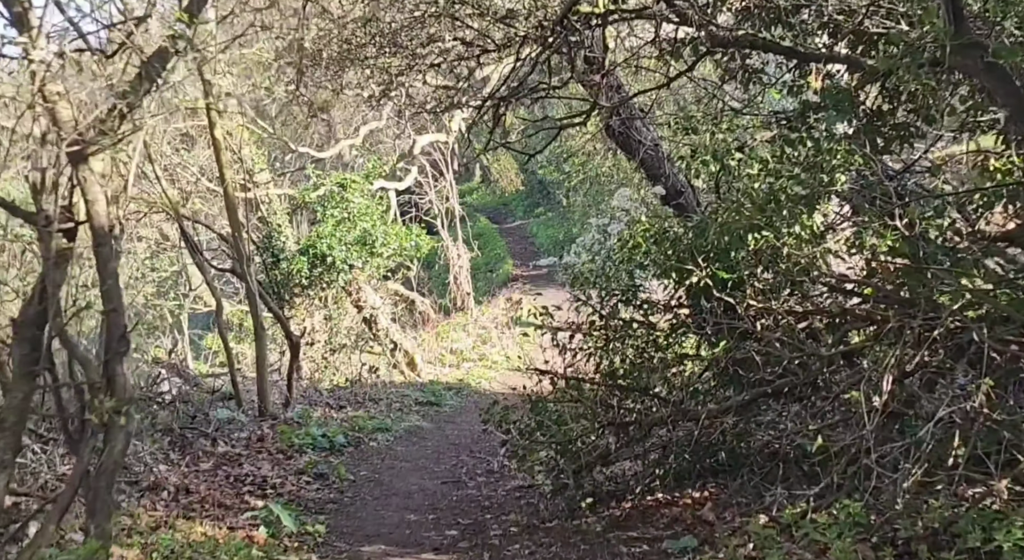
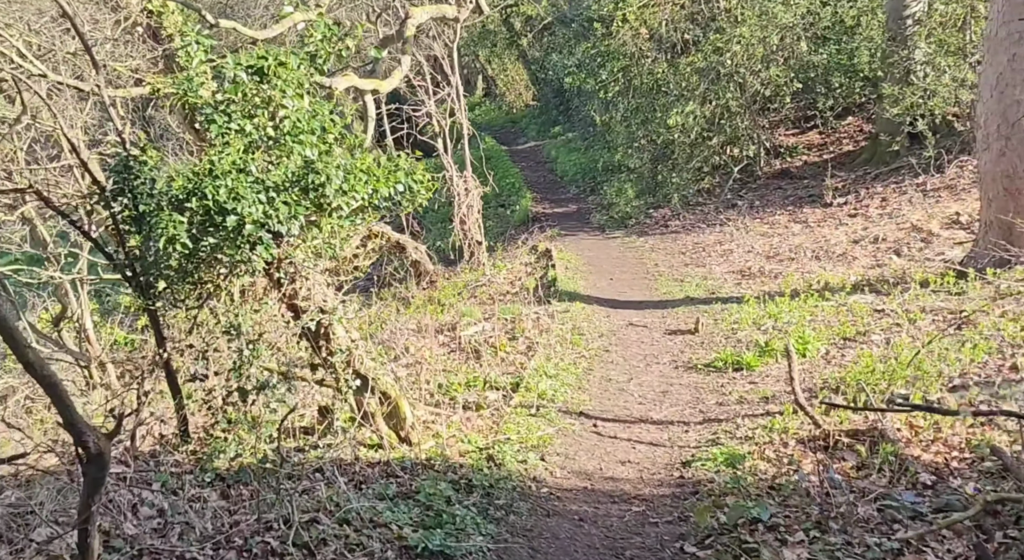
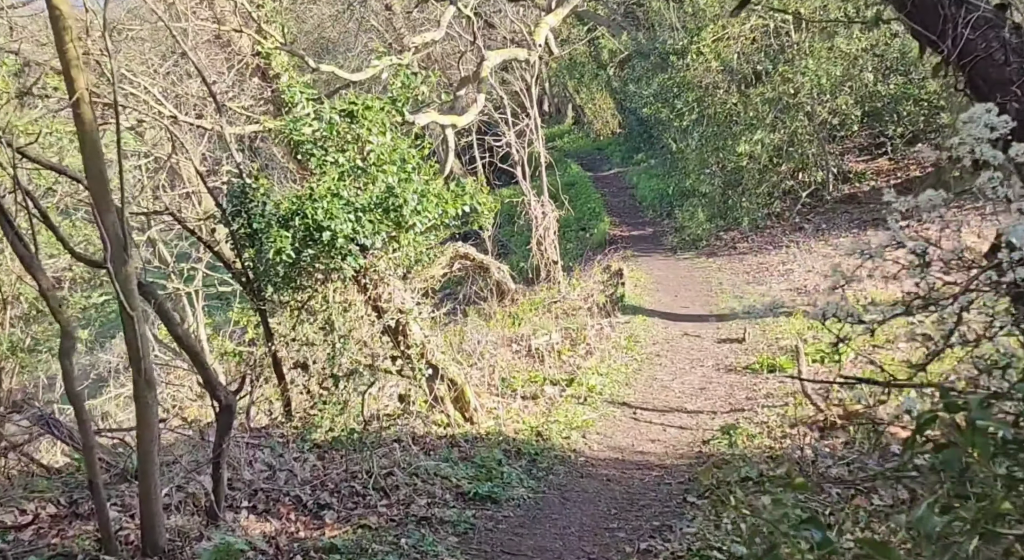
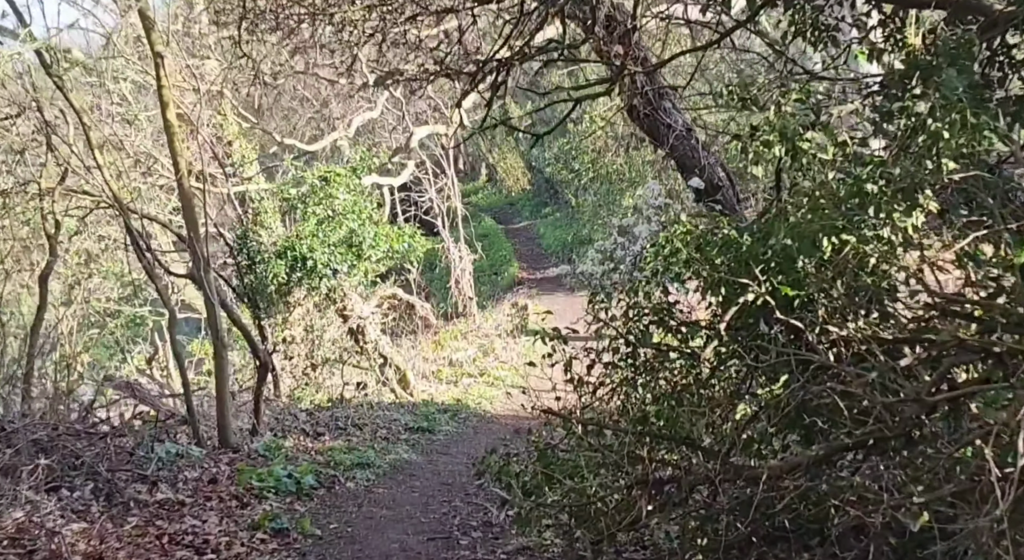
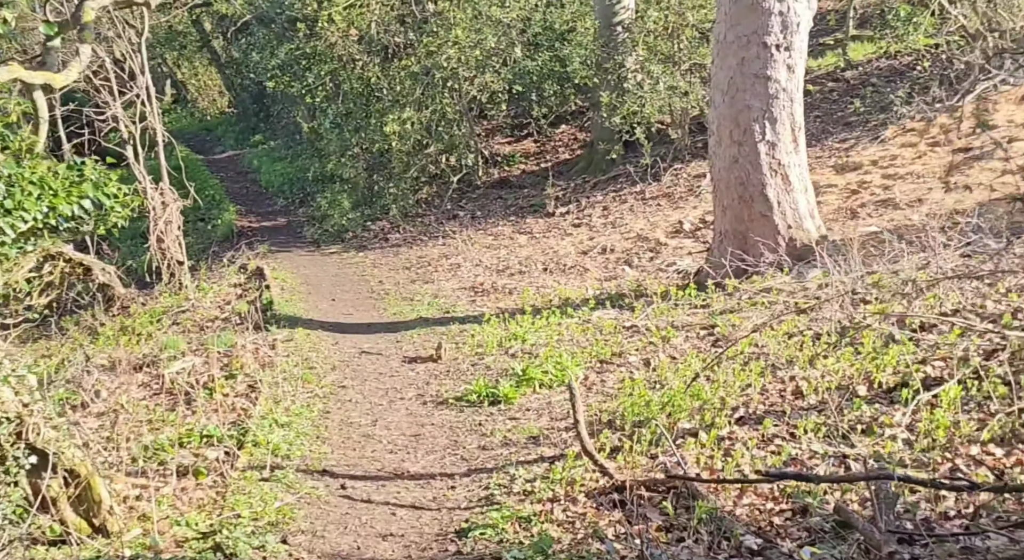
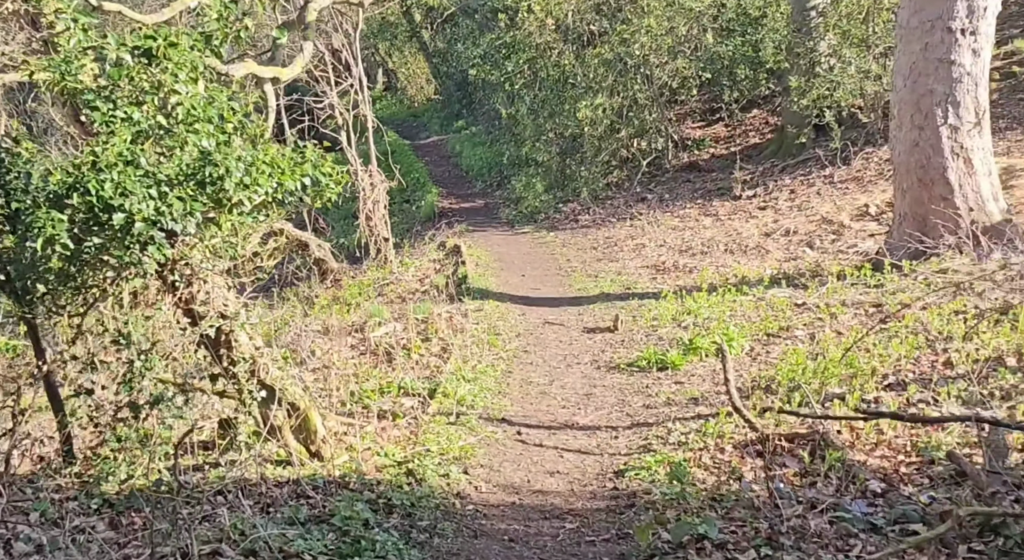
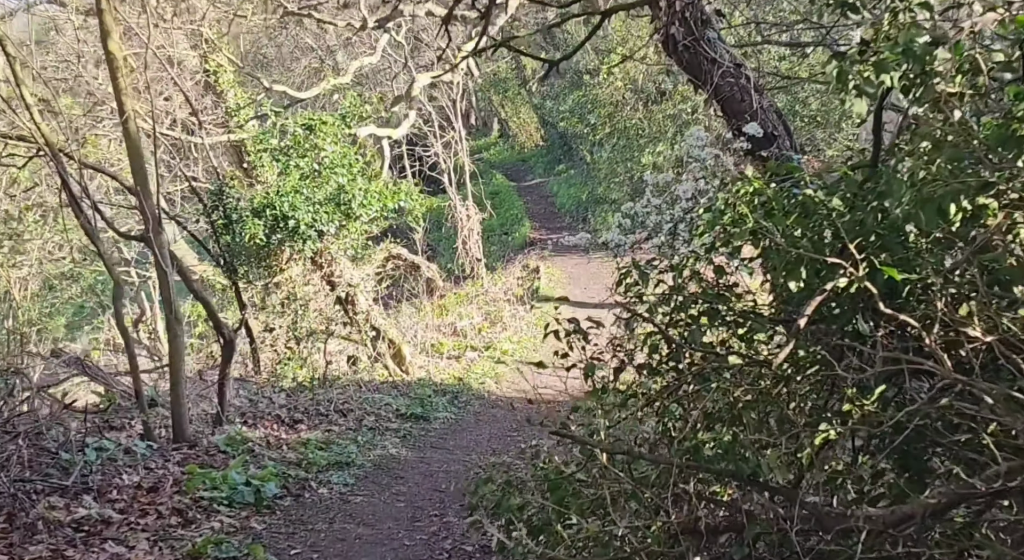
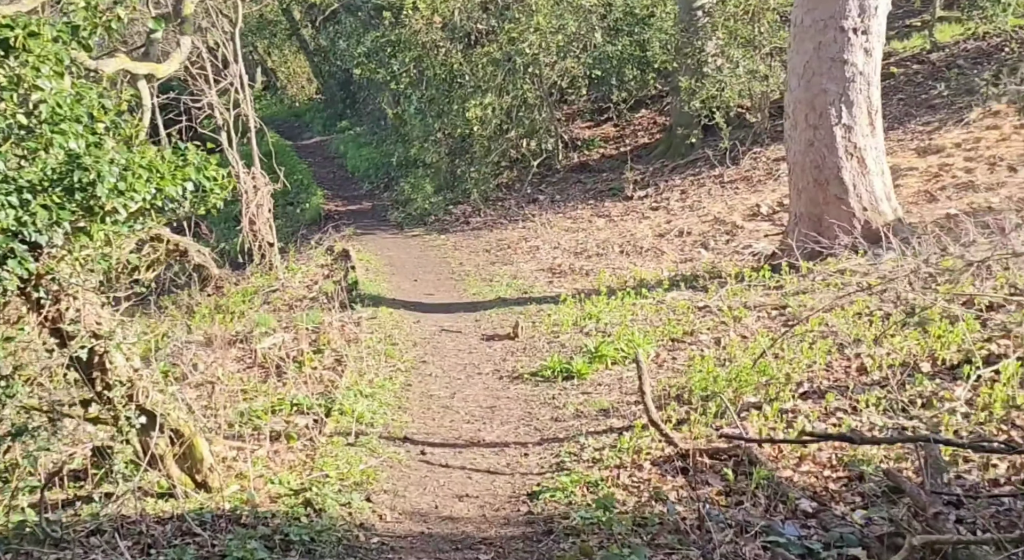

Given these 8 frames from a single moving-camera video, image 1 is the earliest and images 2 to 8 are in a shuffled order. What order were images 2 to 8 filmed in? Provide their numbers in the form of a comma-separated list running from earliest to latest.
4, 7, 3, 2, 6, 8, 5
